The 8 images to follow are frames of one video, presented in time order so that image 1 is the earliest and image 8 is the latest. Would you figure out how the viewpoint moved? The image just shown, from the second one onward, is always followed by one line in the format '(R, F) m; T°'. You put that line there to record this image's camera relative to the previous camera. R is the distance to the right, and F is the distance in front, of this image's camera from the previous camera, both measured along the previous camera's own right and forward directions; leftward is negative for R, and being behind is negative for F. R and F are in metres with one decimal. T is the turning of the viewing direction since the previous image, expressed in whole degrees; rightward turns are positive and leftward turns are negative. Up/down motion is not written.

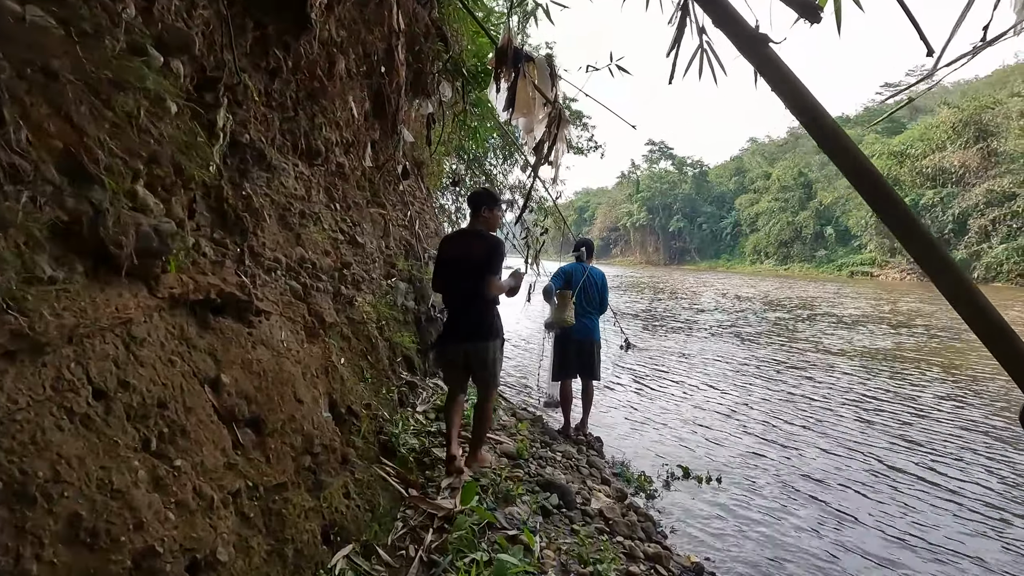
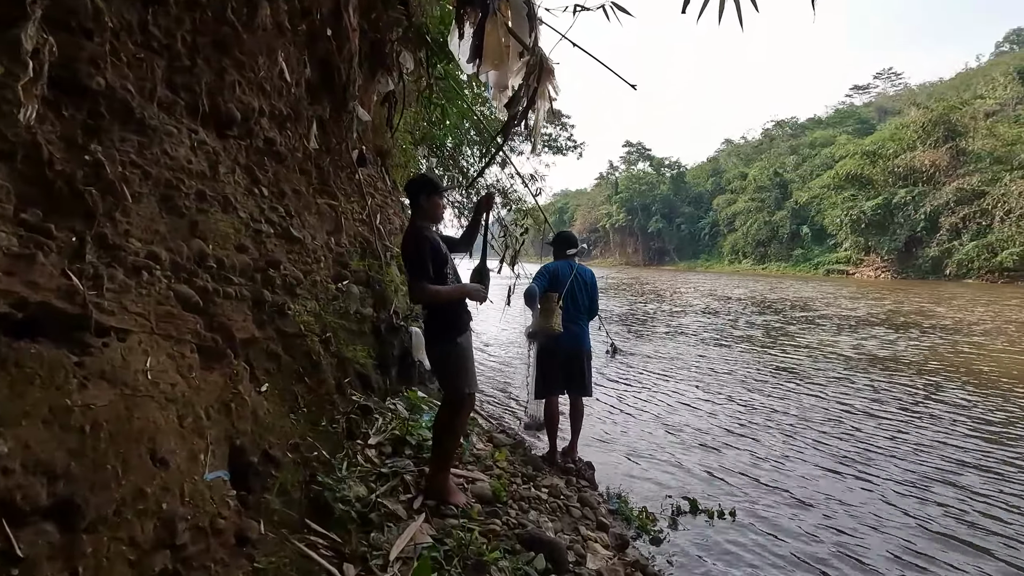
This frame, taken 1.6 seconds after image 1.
(+0.1, +0.8) m; +2°
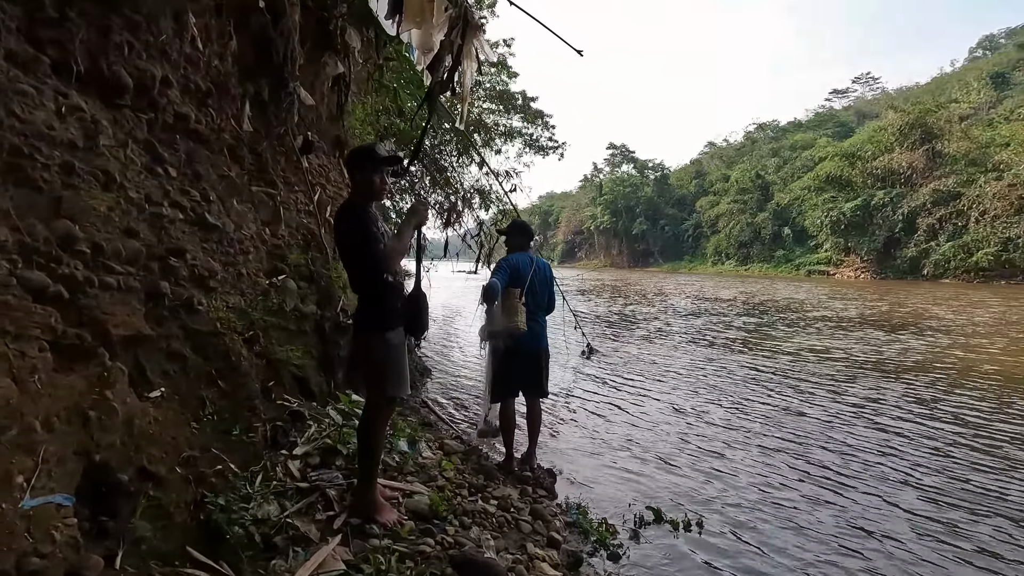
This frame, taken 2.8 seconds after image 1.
(+0.3, +0.3) m; +1°
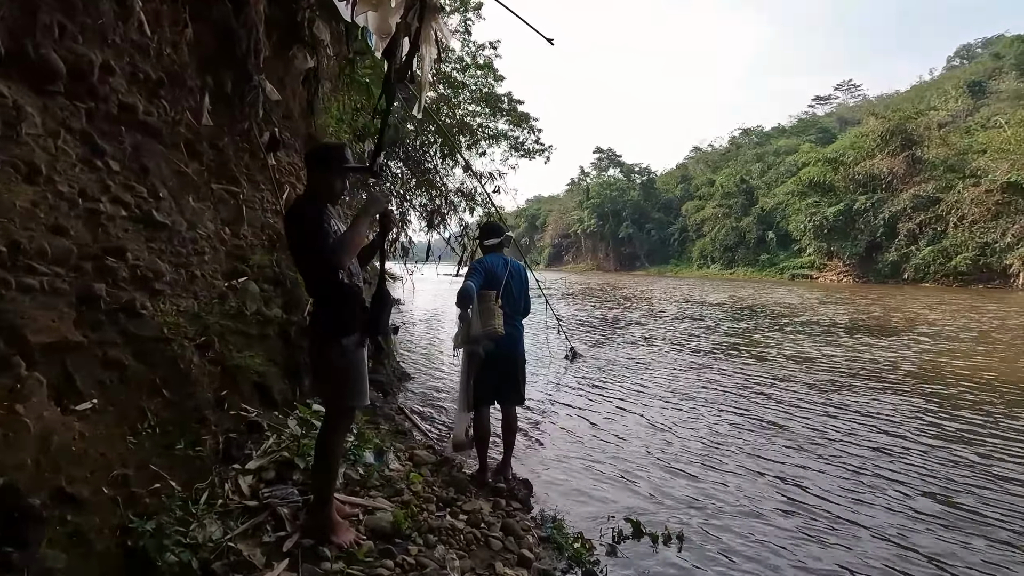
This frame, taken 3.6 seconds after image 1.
(+0.1, +0.2) m; +1°
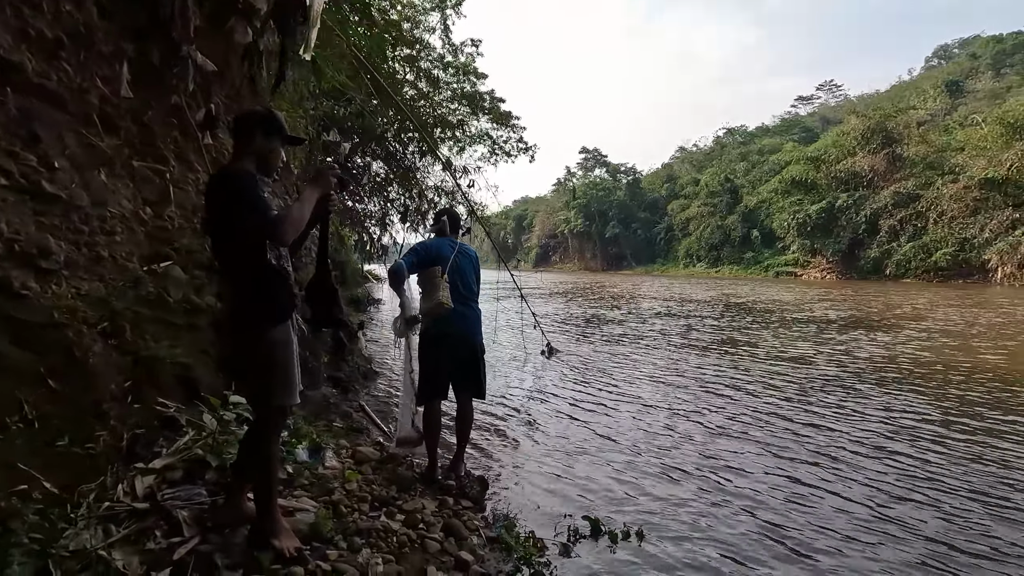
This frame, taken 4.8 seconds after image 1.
(+0.3, +0.3) m; +1°
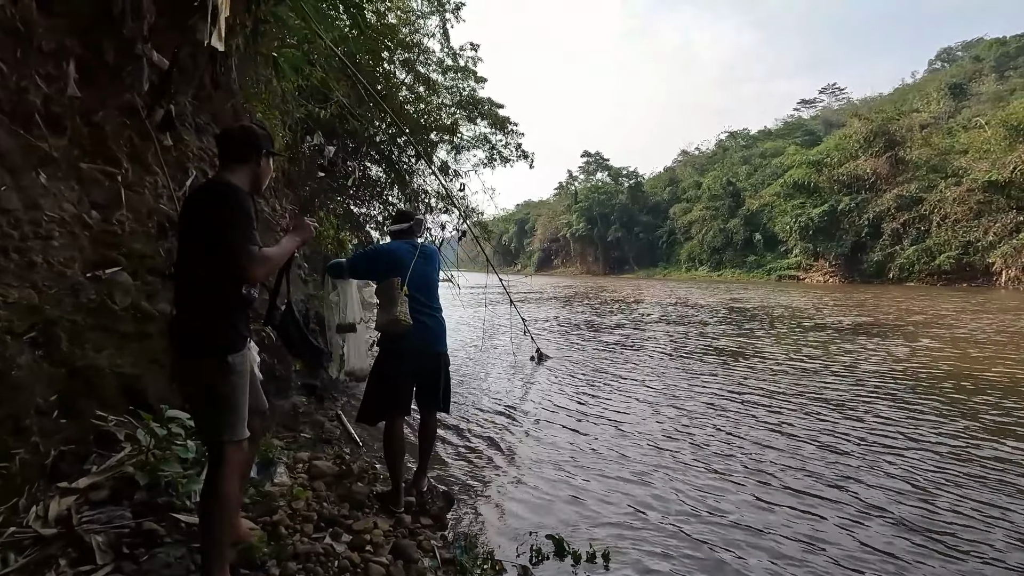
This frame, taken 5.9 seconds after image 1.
(+0.3, +0.2) m; 0°
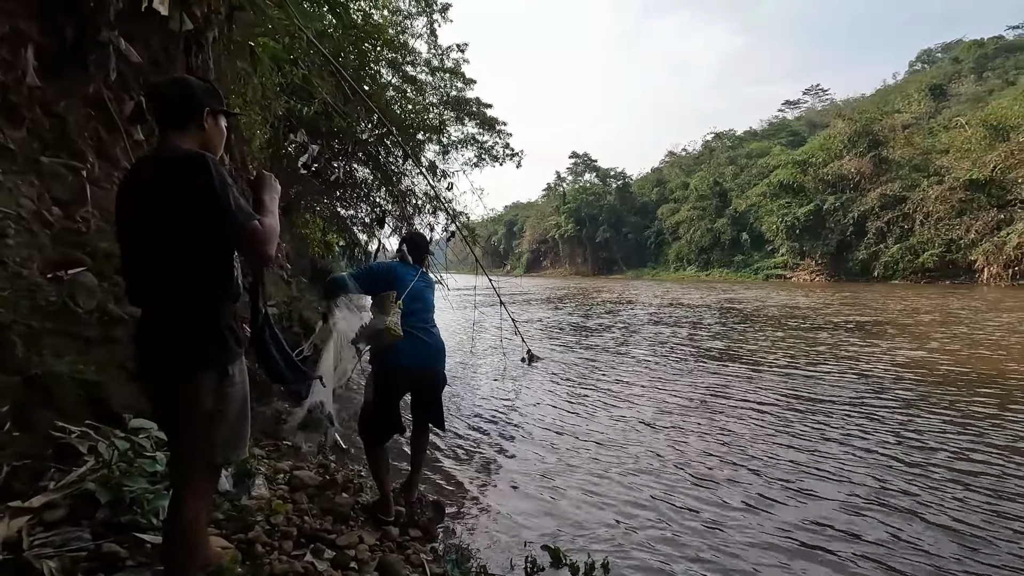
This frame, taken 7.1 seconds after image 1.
(0.0, +0.2) m; +1°
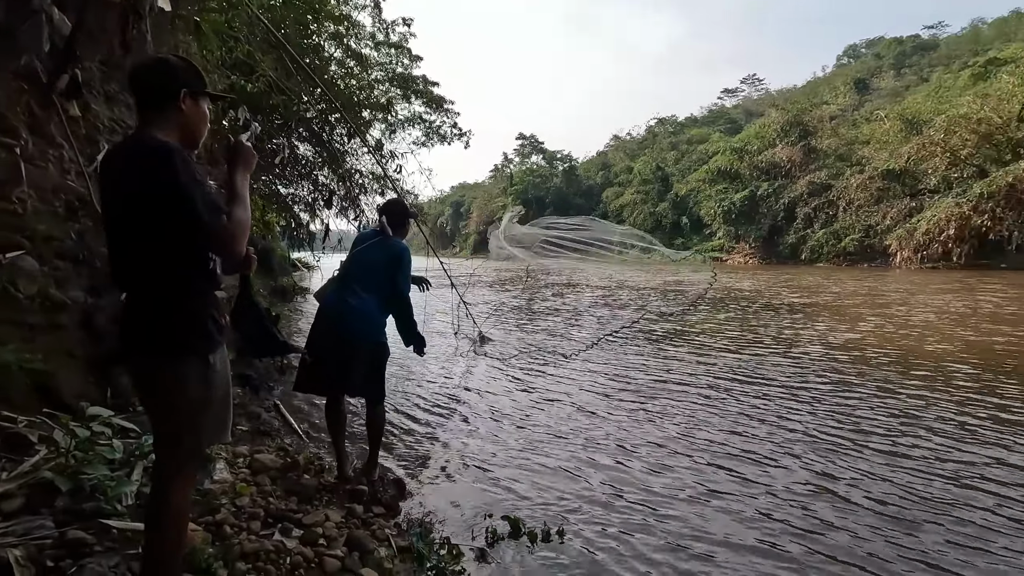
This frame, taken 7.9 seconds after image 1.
(-0.1, -0.1) m; +6°
